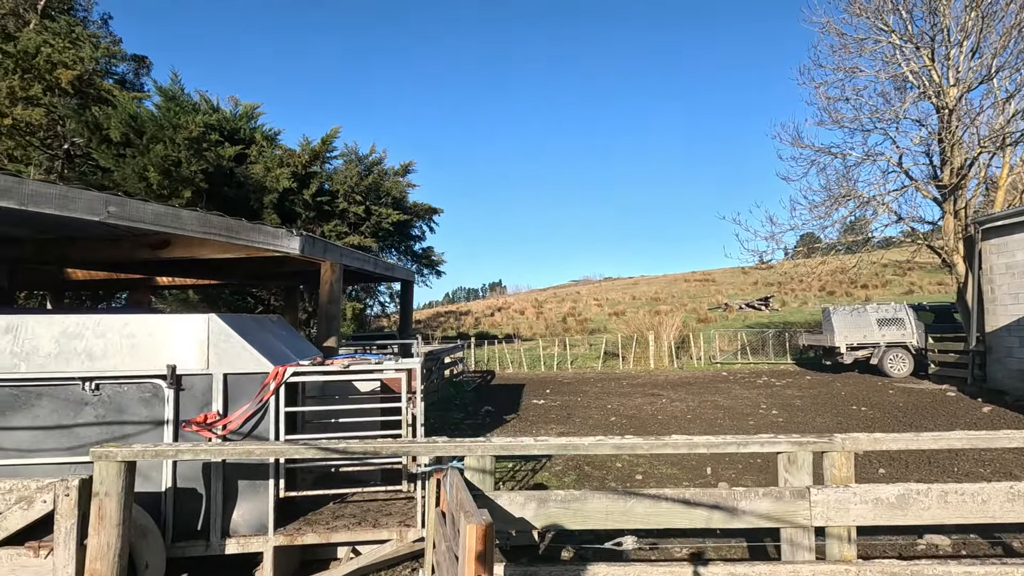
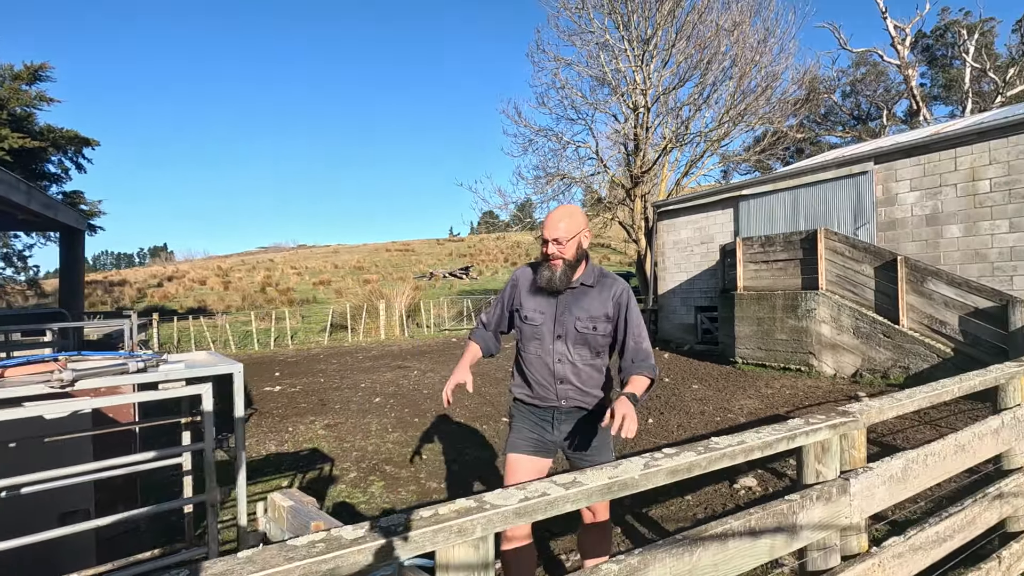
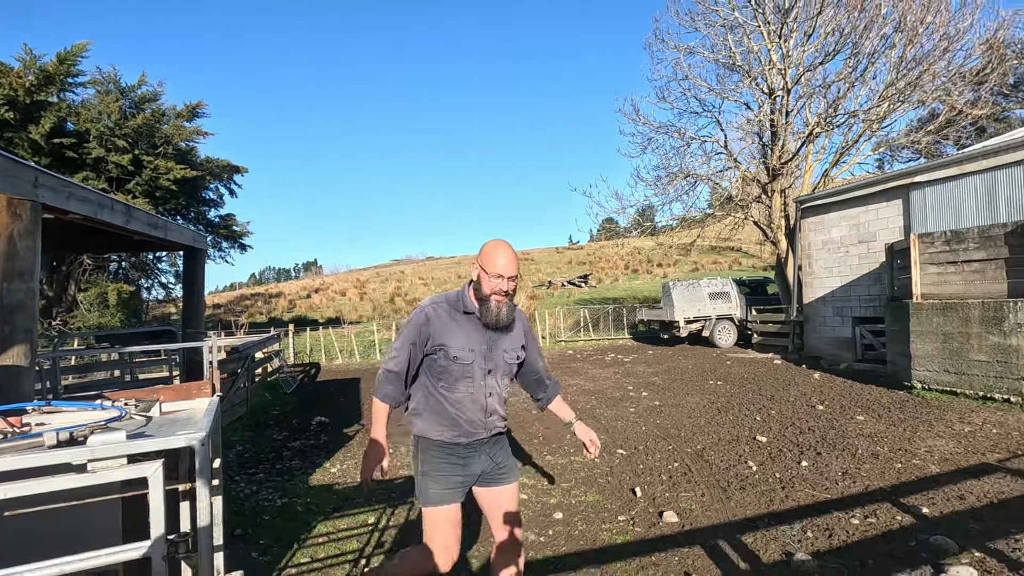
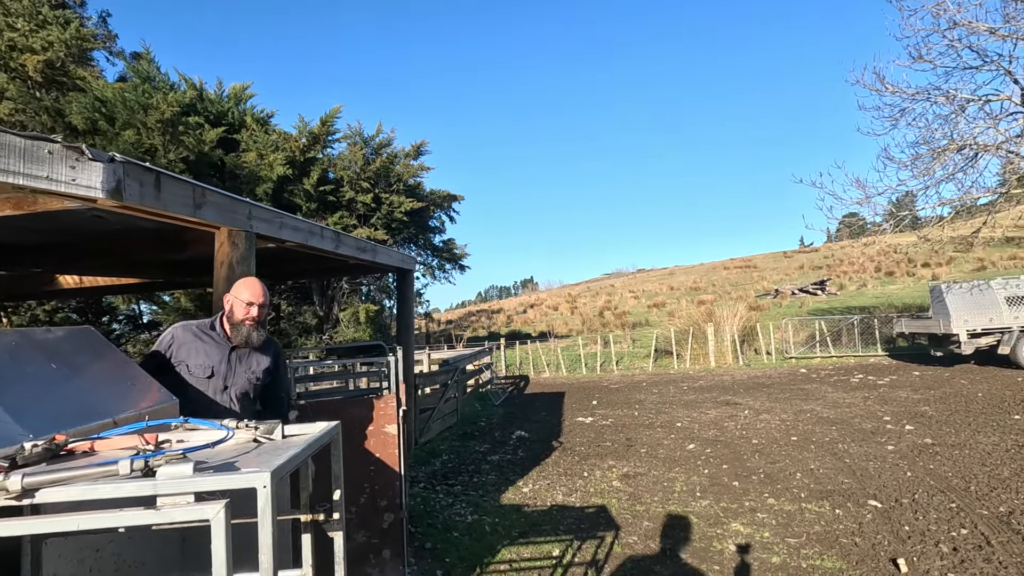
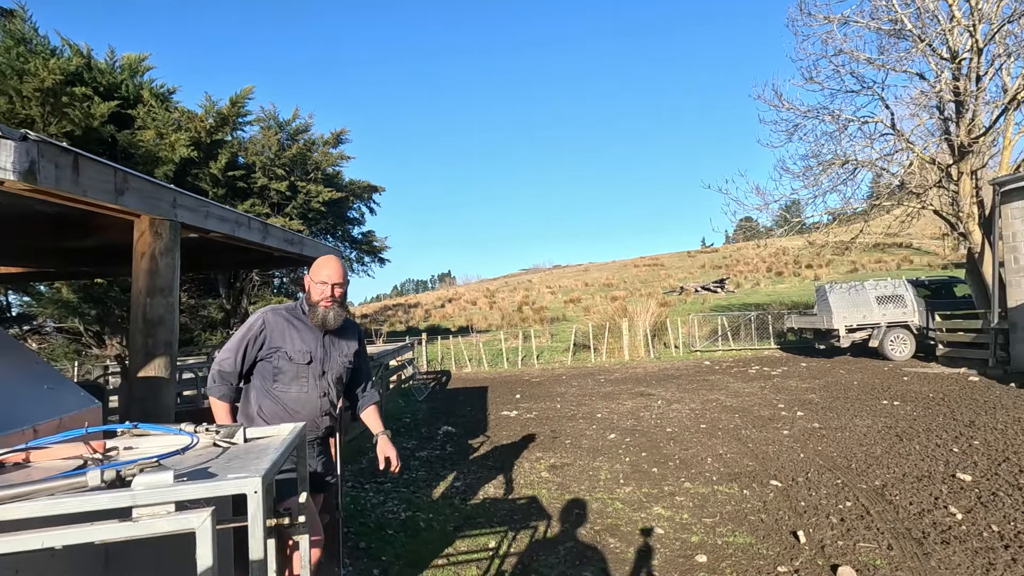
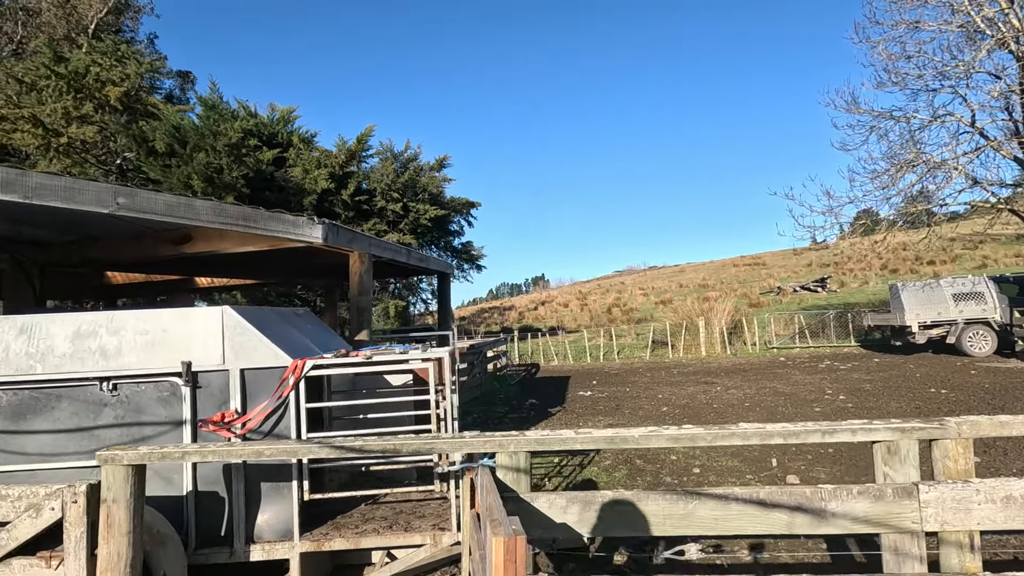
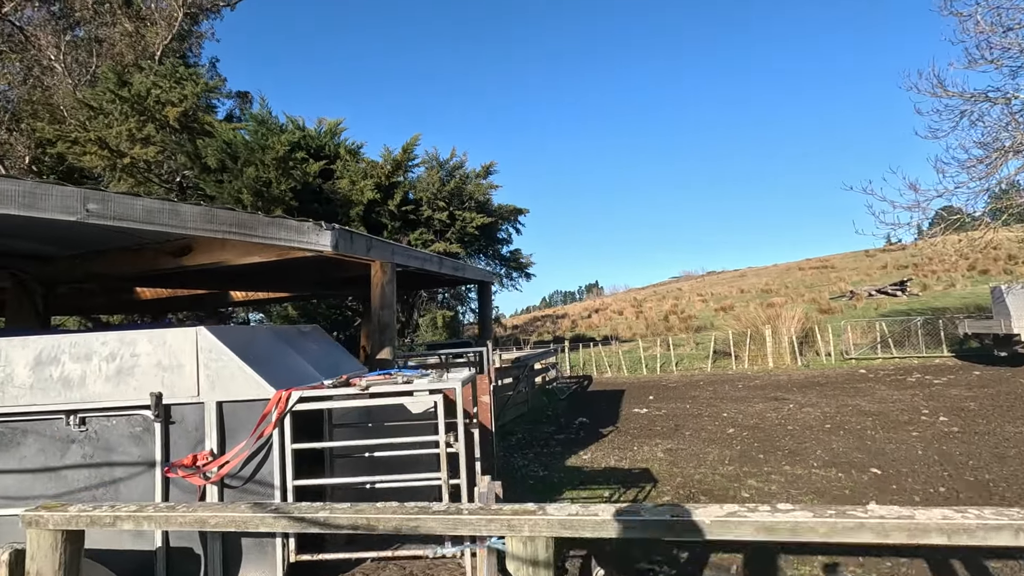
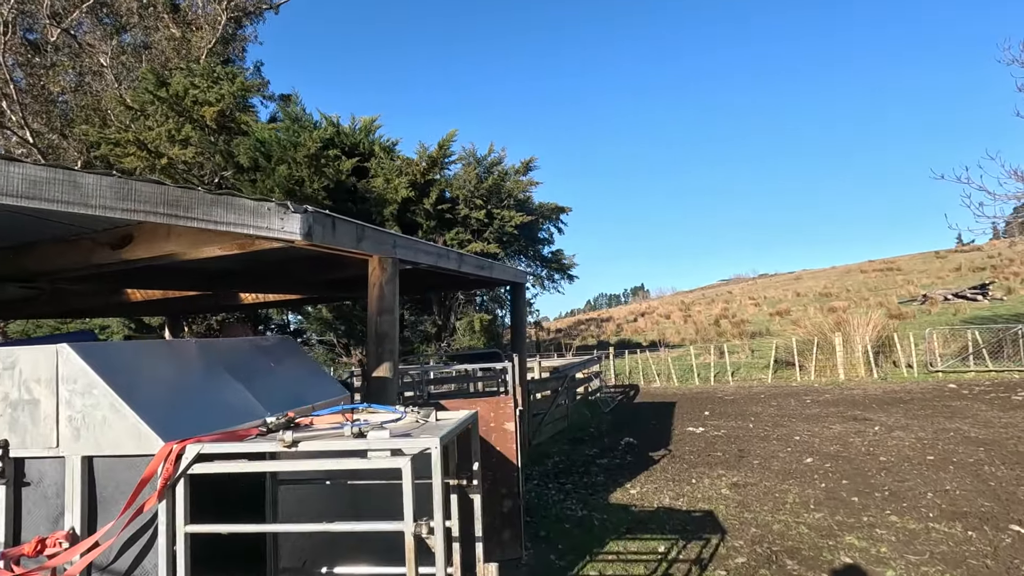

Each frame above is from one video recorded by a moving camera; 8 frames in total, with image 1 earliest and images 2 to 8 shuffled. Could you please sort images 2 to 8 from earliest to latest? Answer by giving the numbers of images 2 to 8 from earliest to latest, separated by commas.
6, 7, 8, 4, 5, 3, 2
